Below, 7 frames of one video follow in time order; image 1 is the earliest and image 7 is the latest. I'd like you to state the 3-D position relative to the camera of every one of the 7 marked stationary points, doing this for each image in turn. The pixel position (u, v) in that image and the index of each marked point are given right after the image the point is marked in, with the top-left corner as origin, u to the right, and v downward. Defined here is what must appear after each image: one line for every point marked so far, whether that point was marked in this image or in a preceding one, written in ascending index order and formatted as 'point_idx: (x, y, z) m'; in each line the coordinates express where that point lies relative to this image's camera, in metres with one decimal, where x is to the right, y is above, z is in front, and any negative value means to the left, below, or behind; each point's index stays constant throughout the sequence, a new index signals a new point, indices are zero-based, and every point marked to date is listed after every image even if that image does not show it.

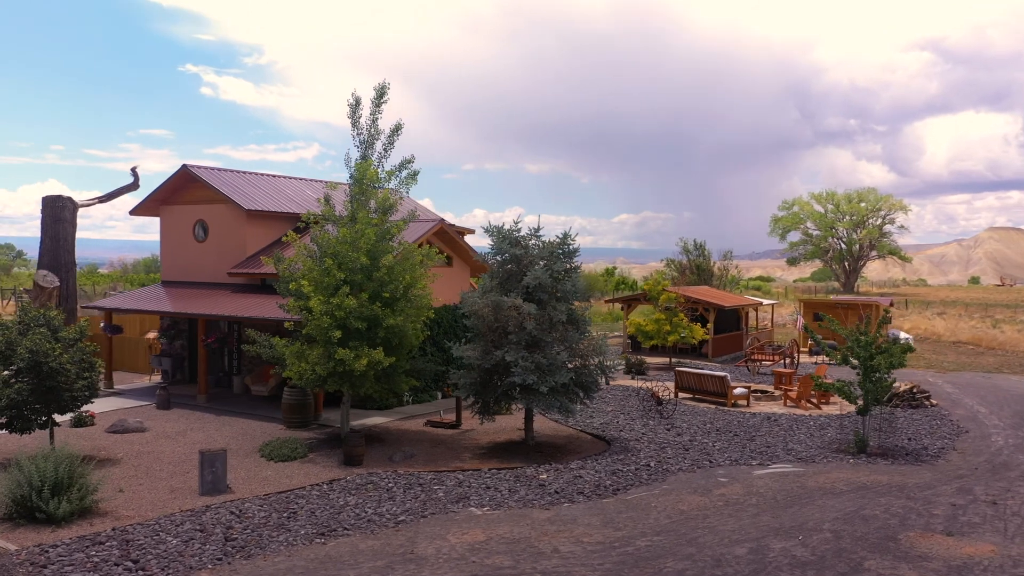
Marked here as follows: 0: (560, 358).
0: (+0.8, -1.3, +12.9) m
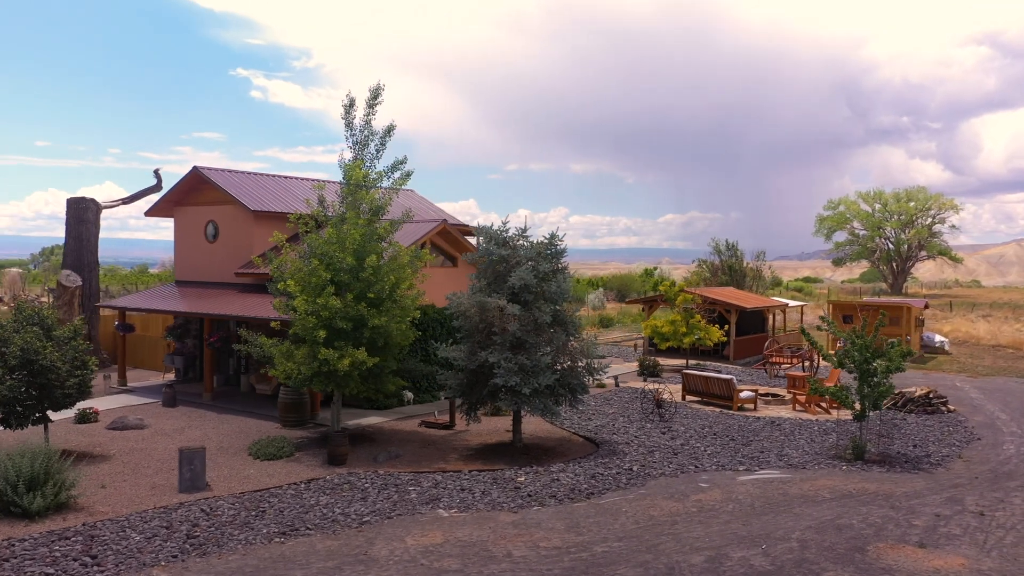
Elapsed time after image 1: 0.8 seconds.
0: (+0.6, -1.3, +12.7) m
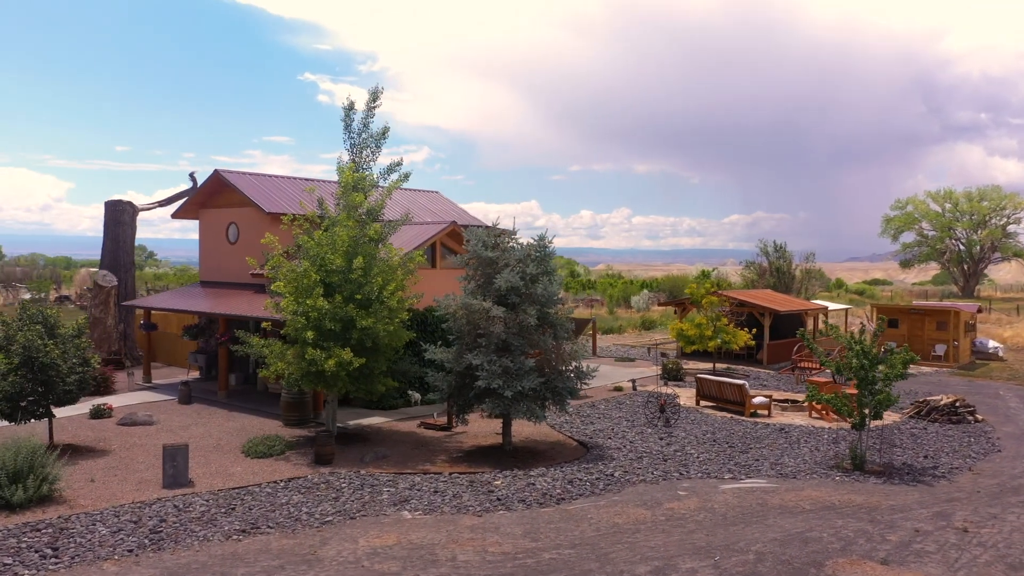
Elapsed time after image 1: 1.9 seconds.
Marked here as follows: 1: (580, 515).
0: (+0.3, -1.3, +12.6) m
1: (+0.9, -3.1, +9.8) m
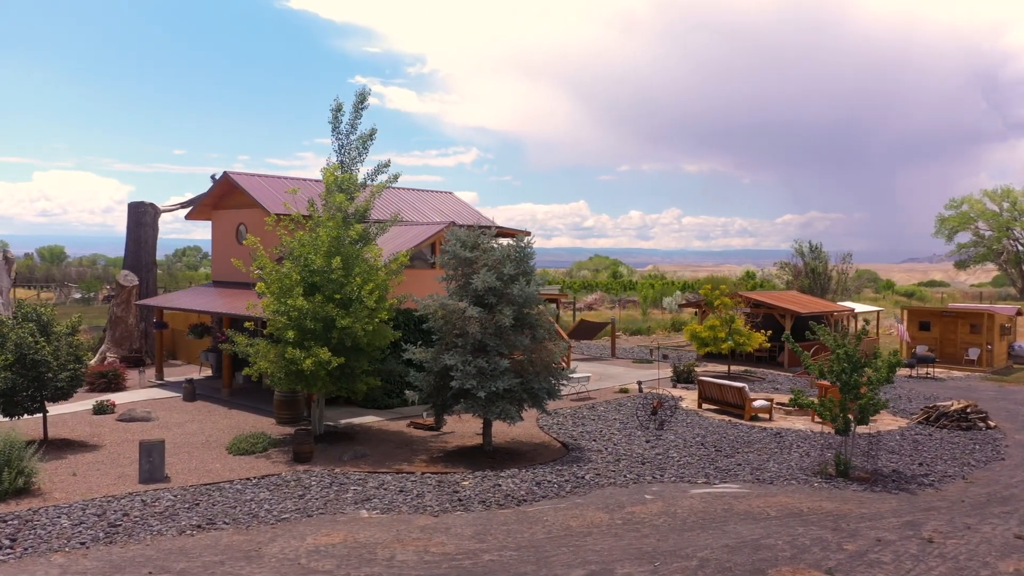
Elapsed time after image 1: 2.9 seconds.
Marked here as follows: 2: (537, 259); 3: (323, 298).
0: (-0.1, -1.3, +12.6) m
1: (+0.3, -3.1, +9.8) m
2: (+0.5, +0.5, +13.2) m
3: (-3.4, -0.2, +13.3) m
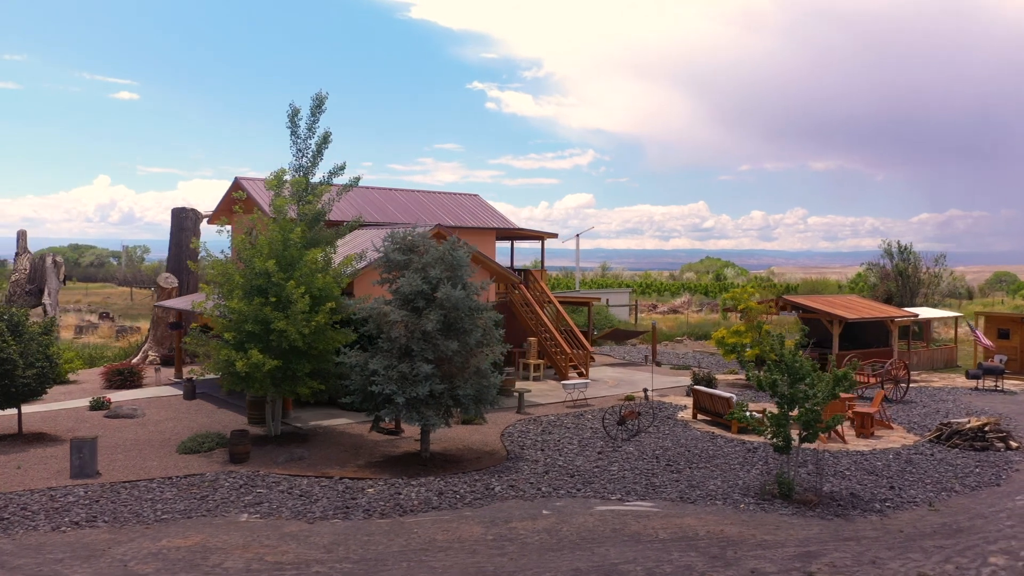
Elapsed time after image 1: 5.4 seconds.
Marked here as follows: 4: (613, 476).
0: (-1.4, -1.4, +12.3) m
1: (-1.4, -3.1, +9.5) m
2: (-0.8, +0.5, +12.9) m
3: (-4.6, -0.2, +13.4) m
4: (+1.7, -3.2, +12.3) m
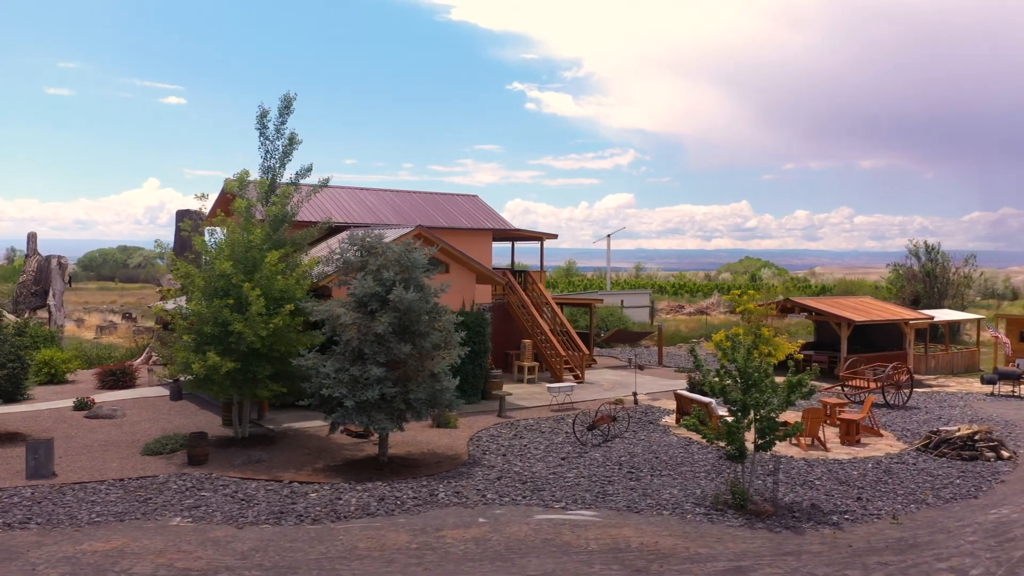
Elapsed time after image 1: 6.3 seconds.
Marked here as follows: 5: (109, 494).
0: (-2.2, -1.4, +12.2) m
1: (-2.3, -3.2, +9.3) m
2: (-1.5, +0.4, +12.7) m
3: (-5.4, -0.3, +13.4) m
4: (+0.9, -3.2, +12.0) m
5: (-6.2, -3.1, +11.1) m
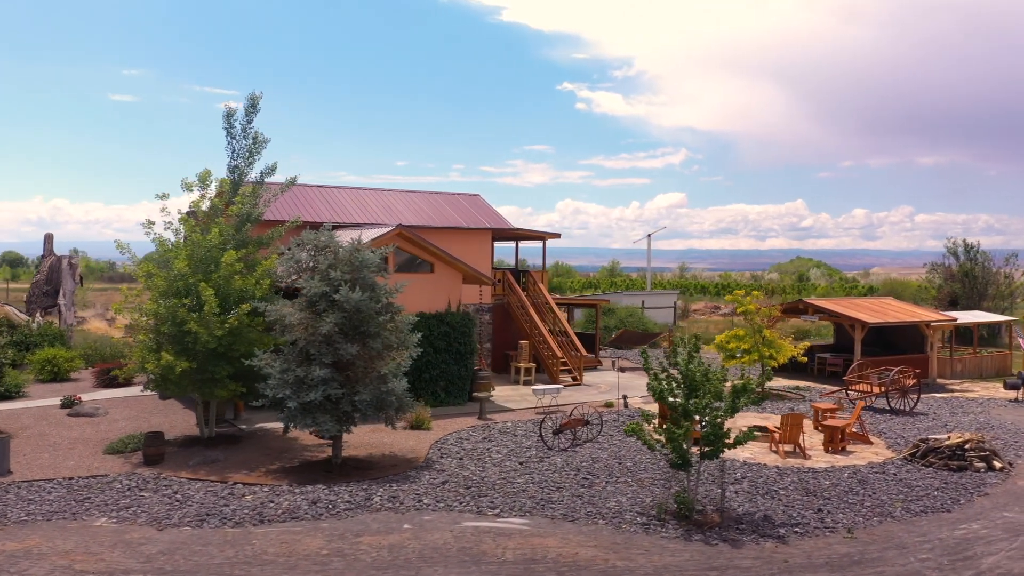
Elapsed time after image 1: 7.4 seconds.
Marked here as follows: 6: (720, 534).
0: (-3.1, -1.4, +12.0) m
1: (-3.3, -3.2, +9.2) m
2: (-2.4, +0.4, +12.5) m
3: (-6.2, -0.3, +13.4) m
4: (0.0, -3.2, +11.7) m
5: (-7.1, -3.1, +11.2) m
6: (+2.9, -3.4, +9.9) m
